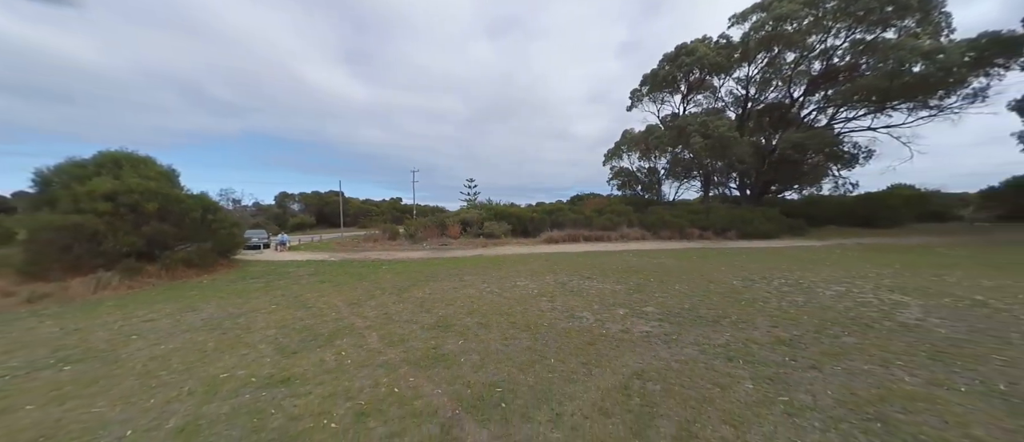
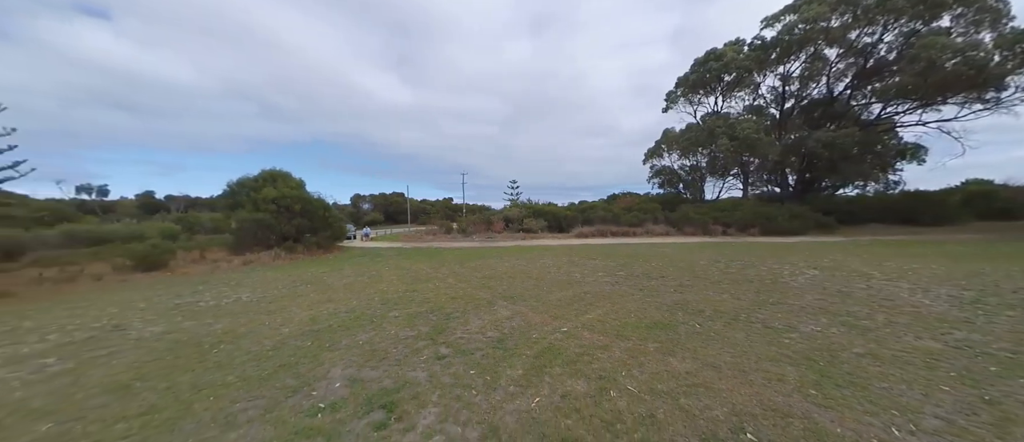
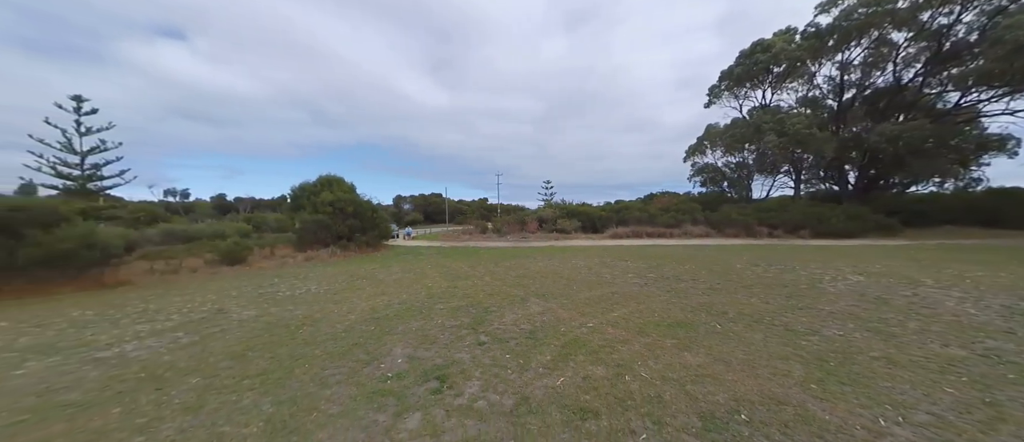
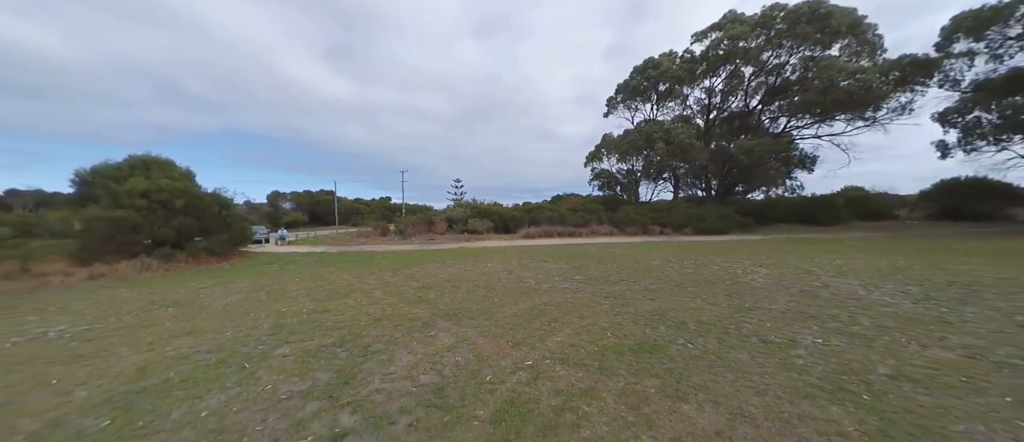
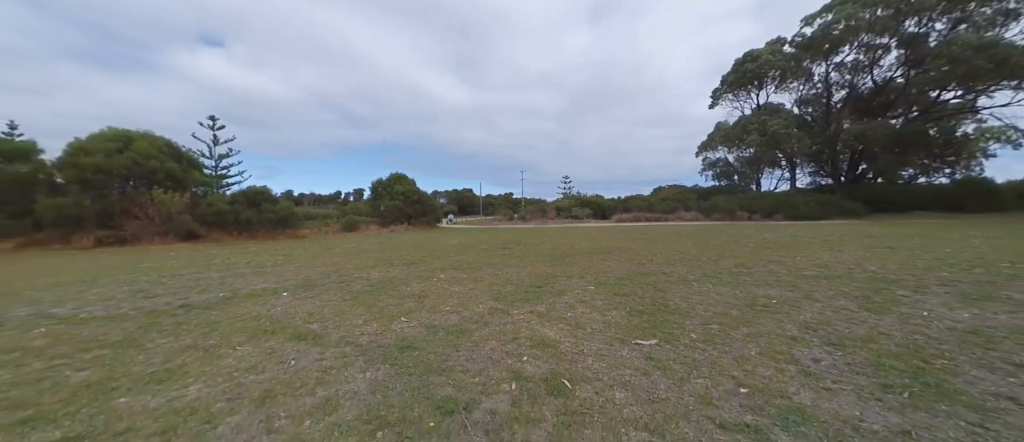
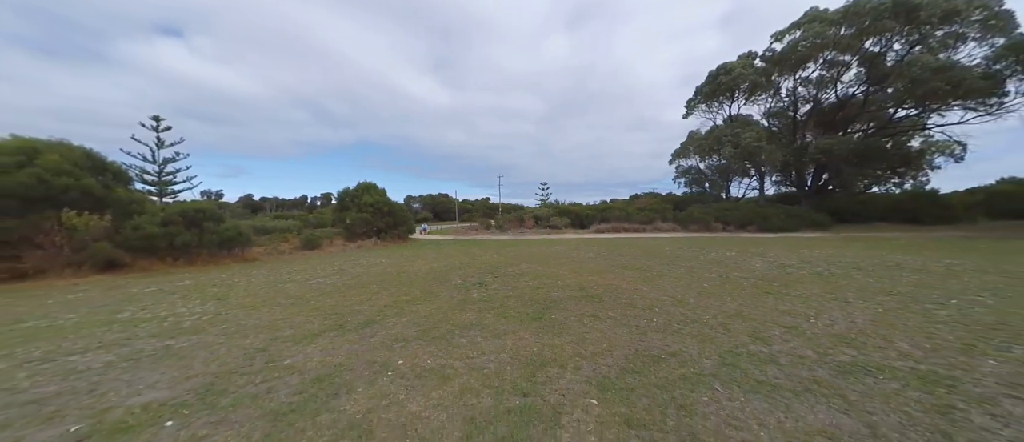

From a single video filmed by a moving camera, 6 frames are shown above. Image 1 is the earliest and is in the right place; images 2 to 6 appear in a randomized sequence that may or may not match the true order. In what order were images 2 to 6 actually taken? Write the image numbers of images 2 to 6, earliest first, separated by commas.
4, 2, 3, 6, 5
